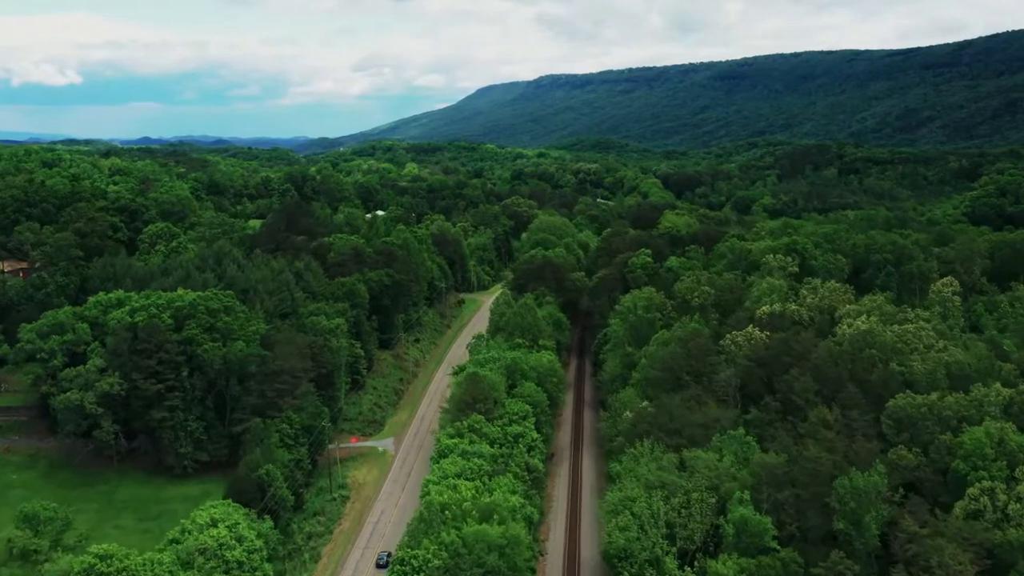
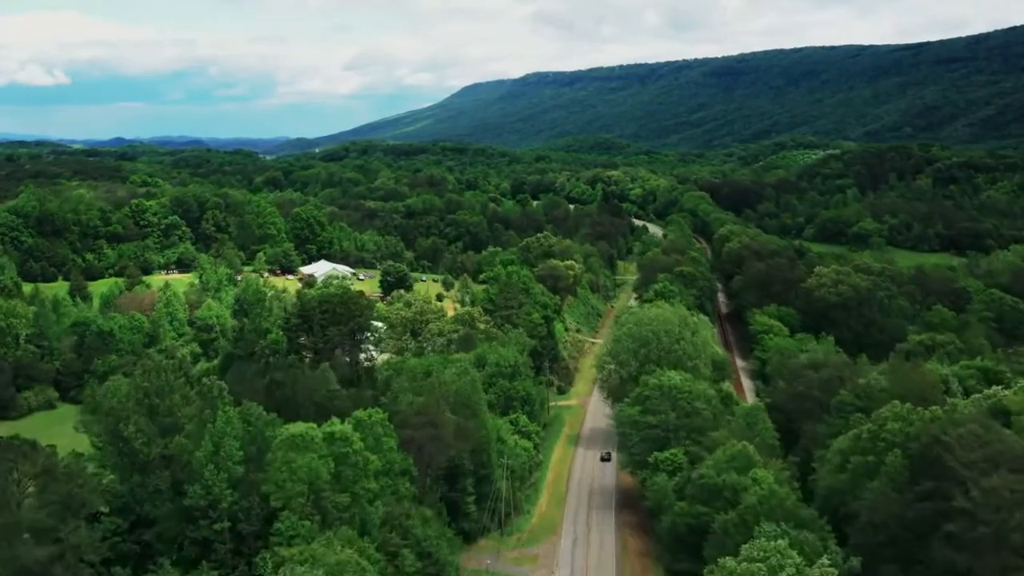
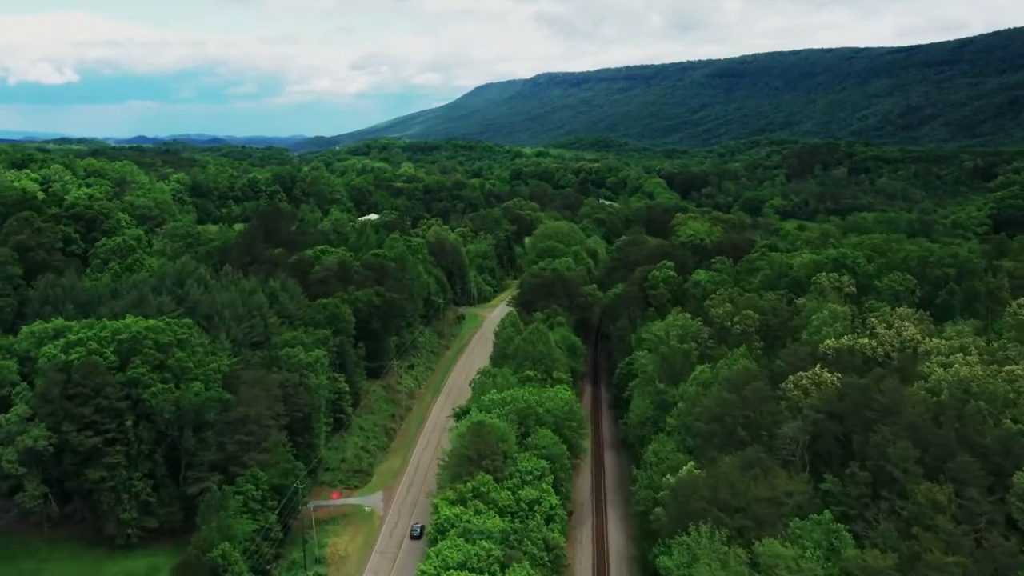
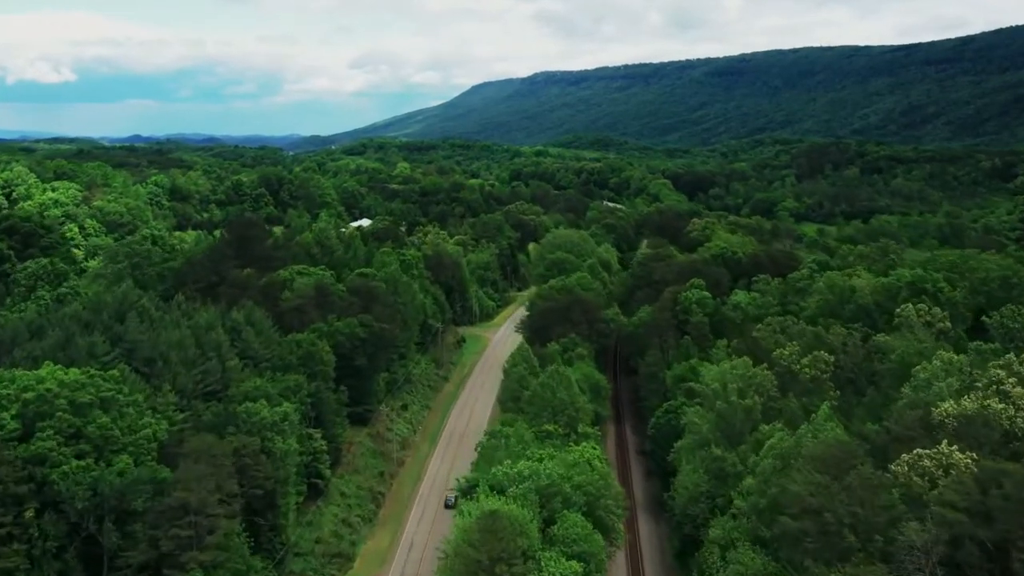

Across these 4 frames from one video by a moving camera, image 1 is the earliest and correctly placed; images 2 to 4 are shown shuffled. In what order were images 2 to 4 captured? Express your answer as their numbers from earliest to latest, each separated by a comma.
3, 4, 2
